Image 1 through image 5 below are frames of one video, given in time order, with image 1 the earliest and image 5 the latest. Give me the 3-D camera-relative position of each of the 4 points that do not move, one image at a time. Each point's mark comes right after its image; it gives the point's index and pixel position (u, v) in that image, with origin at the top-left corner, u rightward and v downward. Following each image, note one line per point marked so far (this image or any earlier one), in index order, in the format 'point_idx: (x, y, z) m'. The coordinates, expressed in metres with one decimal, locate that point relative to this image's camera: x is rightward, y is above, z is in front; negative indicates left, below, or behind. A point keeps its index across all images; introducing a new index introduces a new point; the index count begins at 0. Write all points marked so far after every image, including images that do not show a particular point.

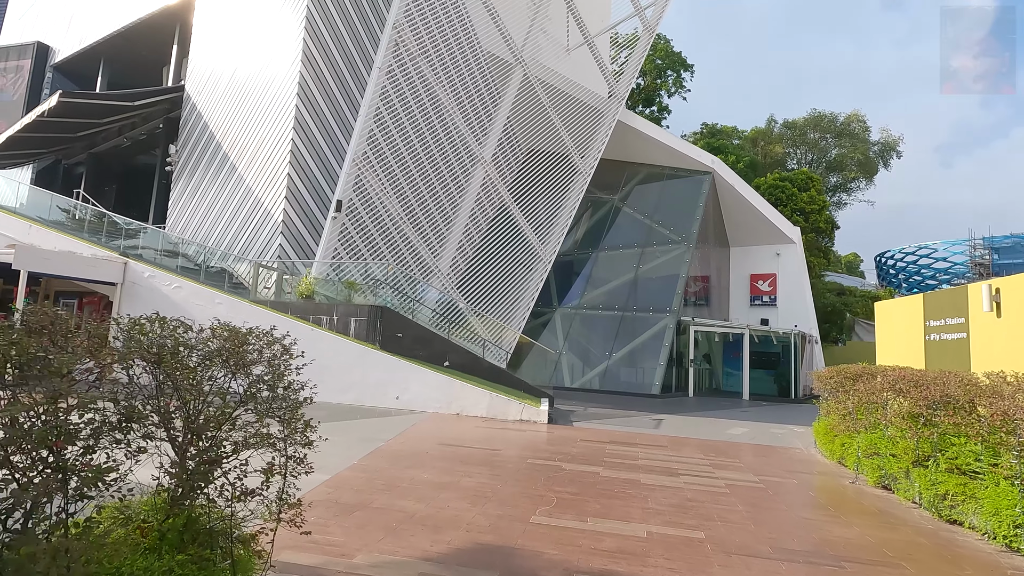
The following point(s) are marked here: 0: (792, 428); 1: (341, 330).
0: (+5.4, -2.7, +10.4) m
1: (-3.5, -0.9, +11.0) m
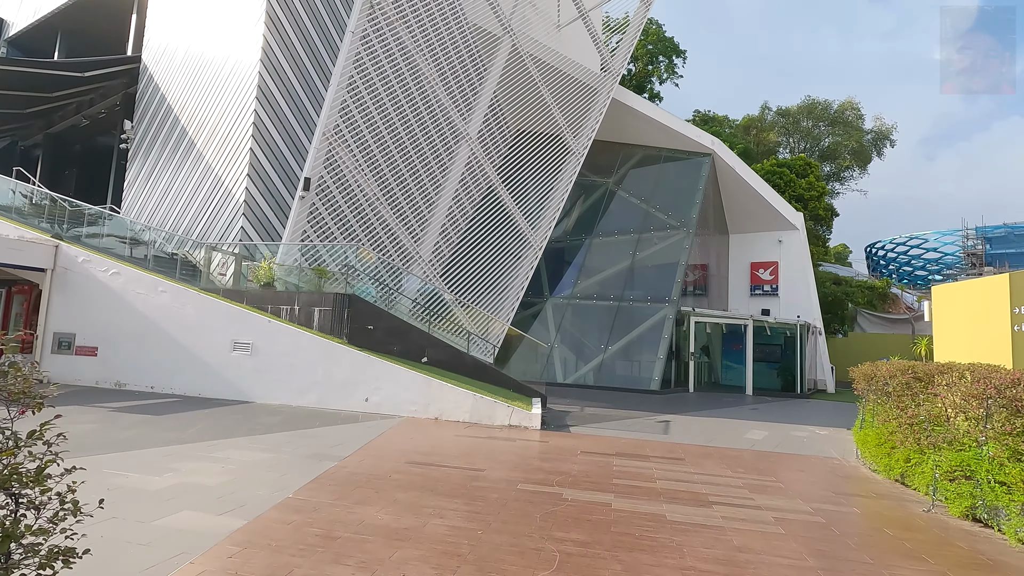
0: (+5.2, -2.5, +9.2) m
1: (-3.8, -0.6, +9.7) m
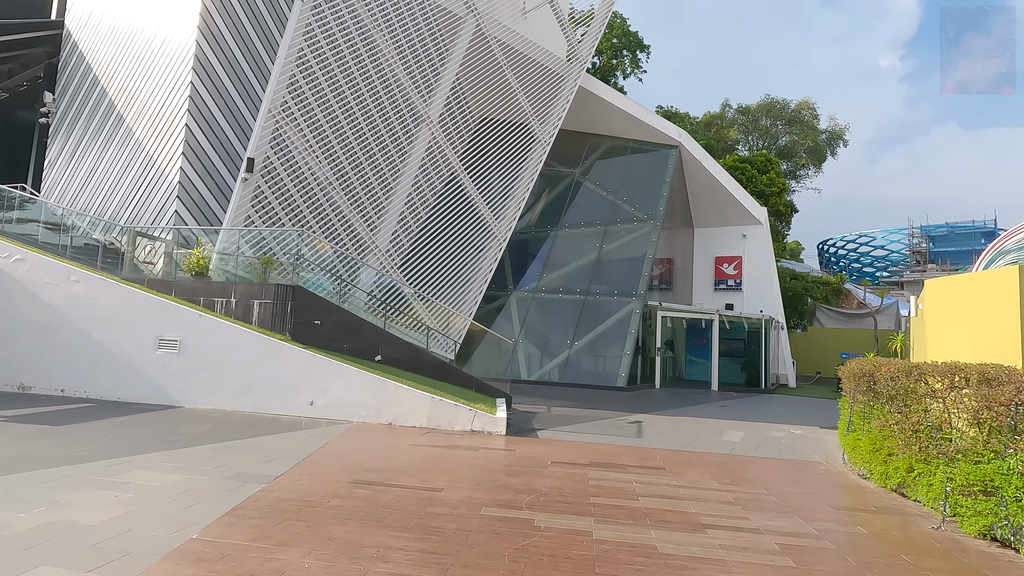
0: (+4.6, -2.4, +8.9) m
1: (-4.4, -0.5, +8.7) m
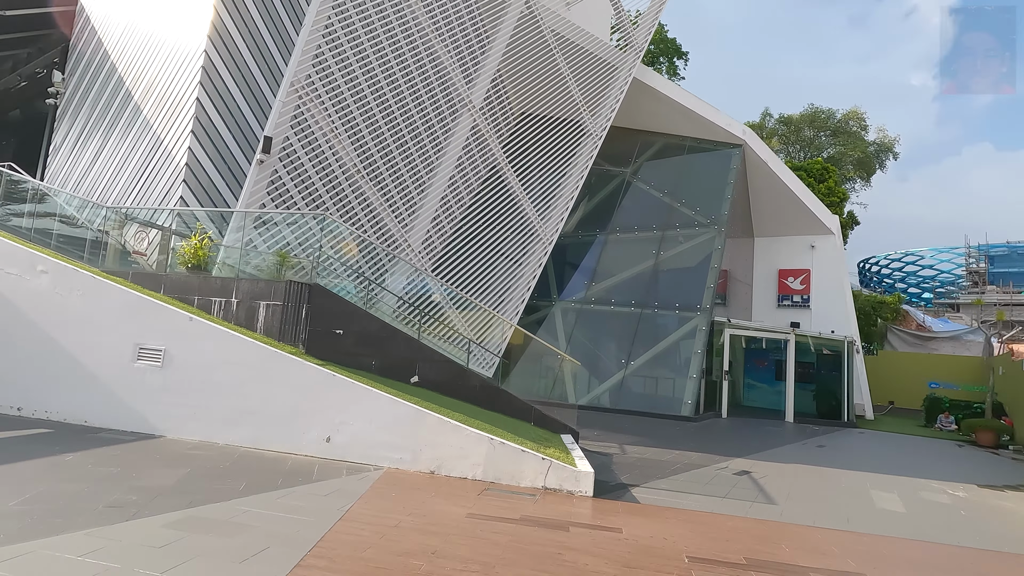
0: (+5.5, -2.6, +6.7) m
1: (-3.4, -0.5, +6.9) m
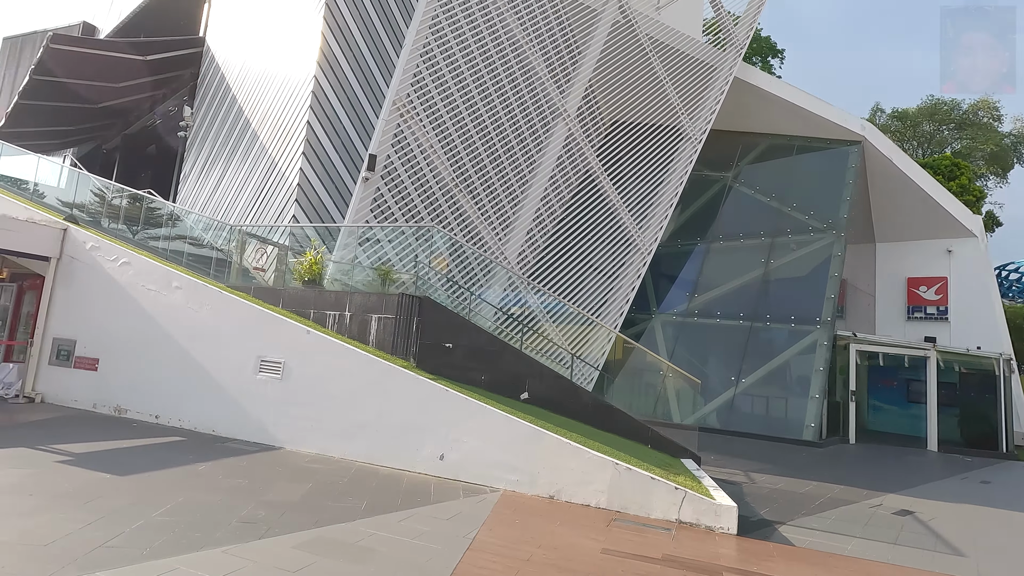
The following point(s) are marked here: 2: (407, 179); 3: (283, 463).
0: (+6.8, -2.6, +5.3) m
1: (-2.0, -0.6, +6.9) m
2: (-2.1, +2.3, +11.1) m
3: (-2.3, -1.8, +5.5) m
